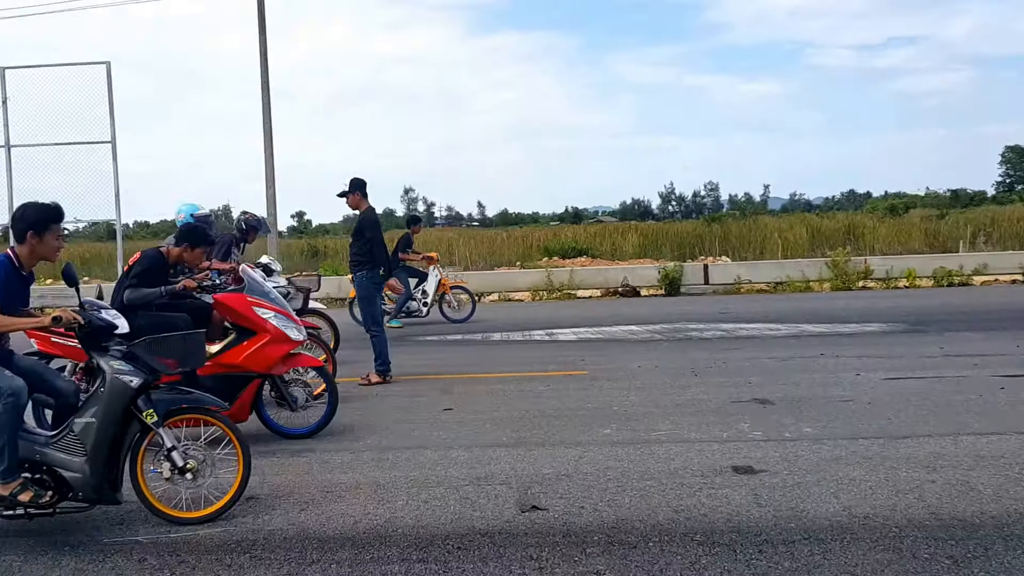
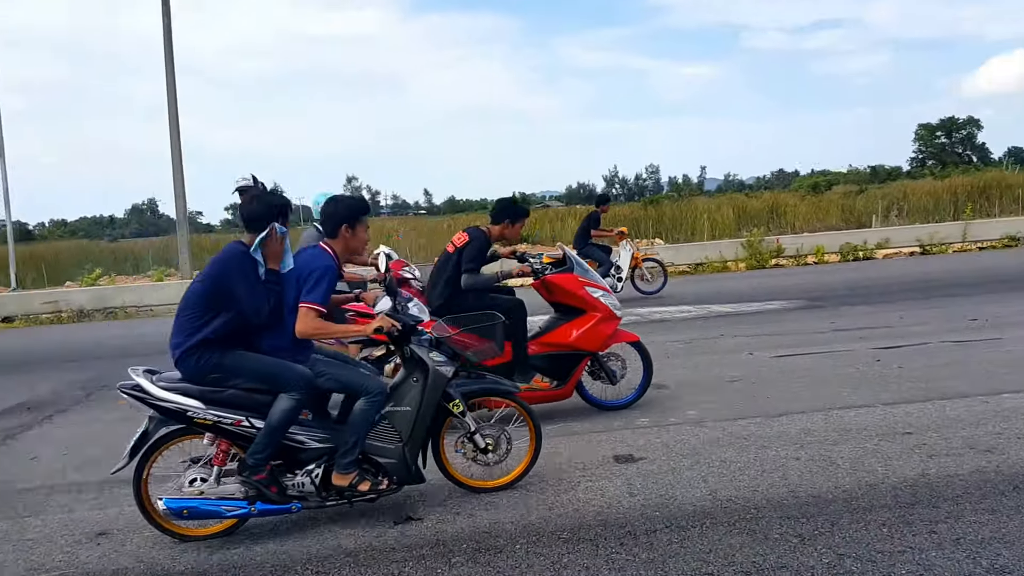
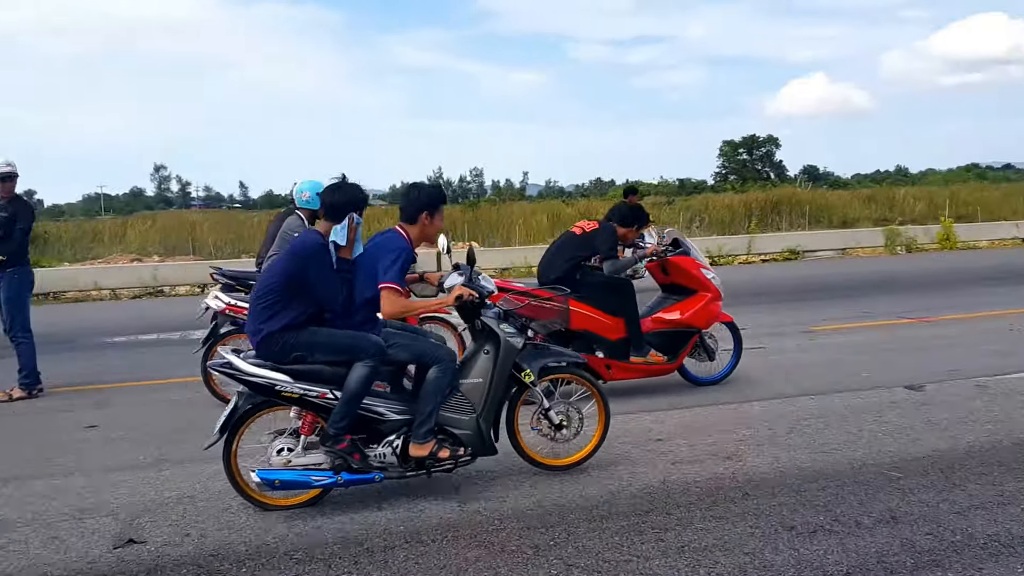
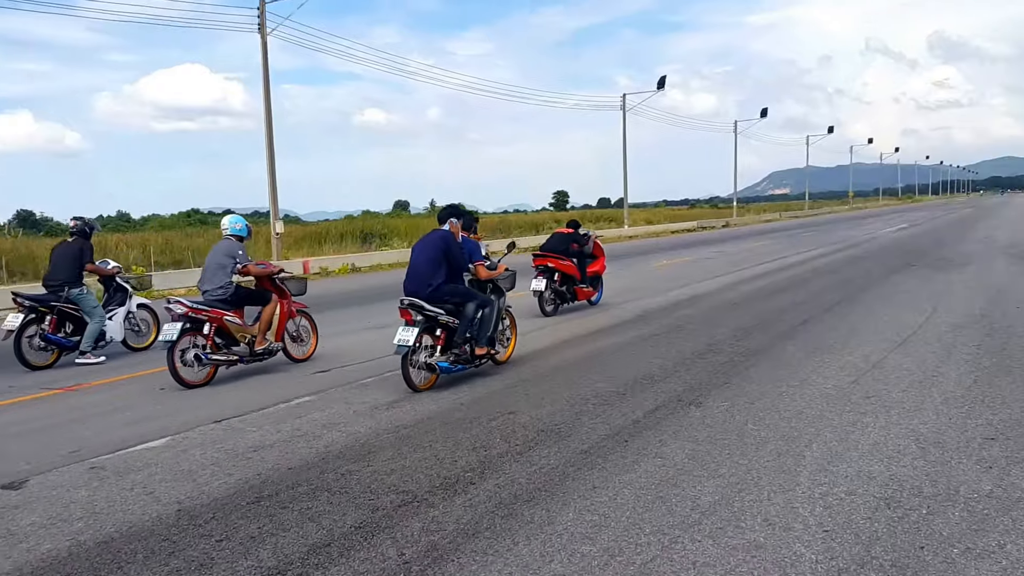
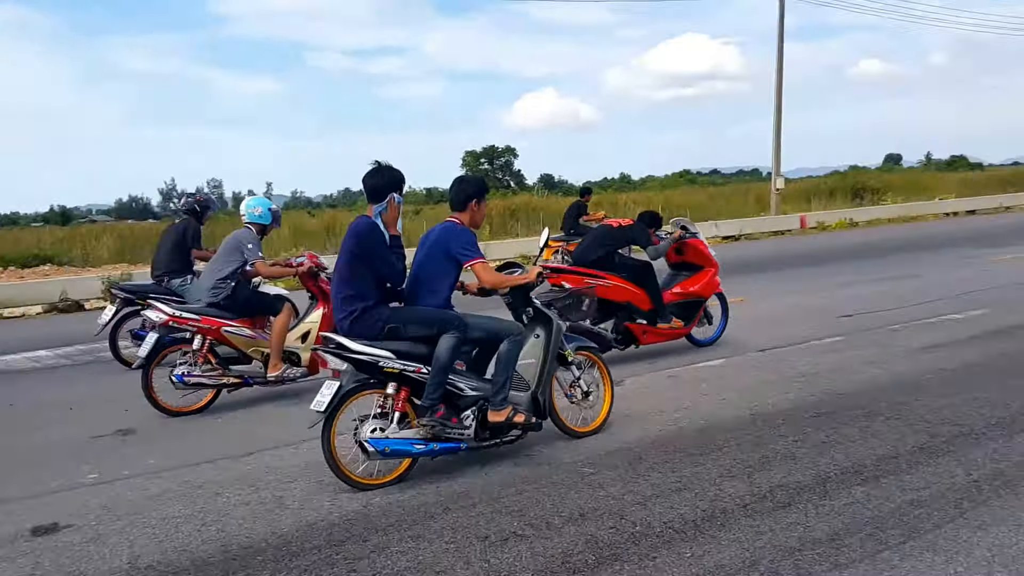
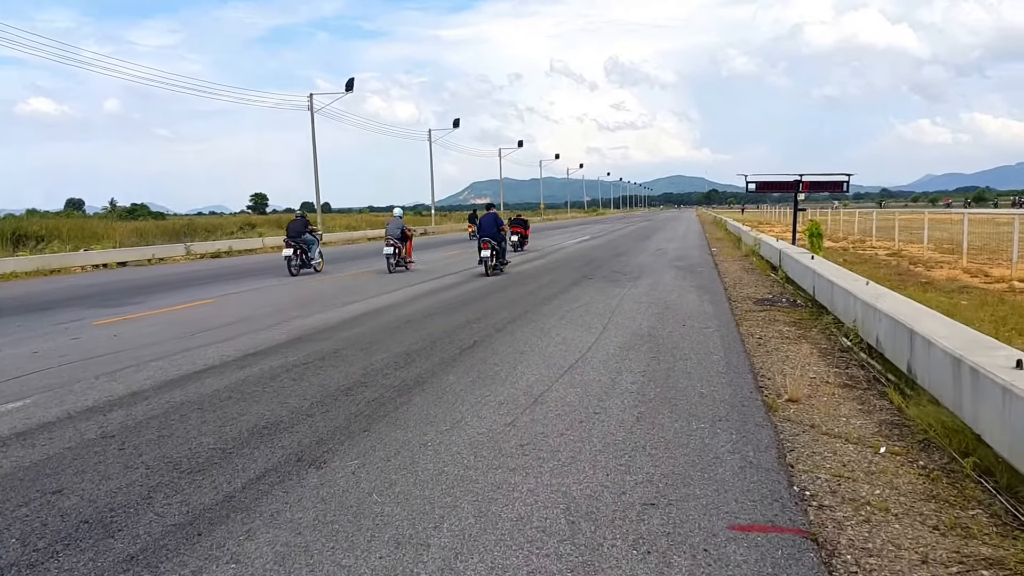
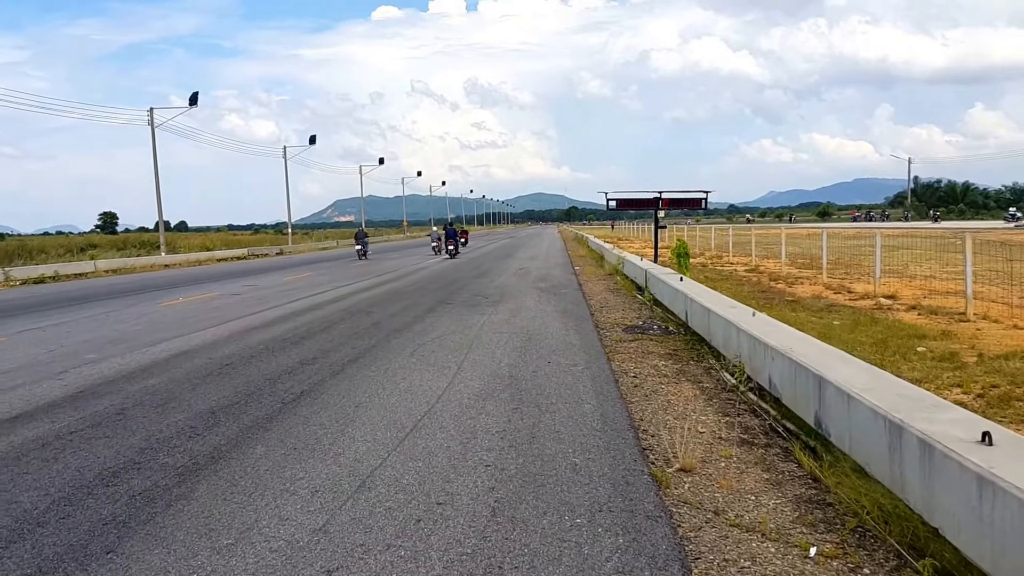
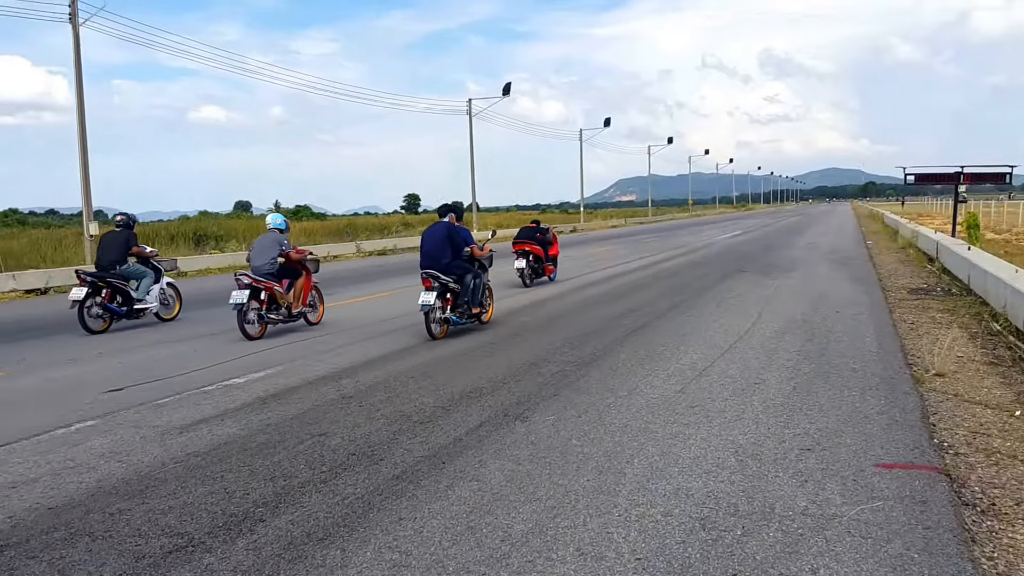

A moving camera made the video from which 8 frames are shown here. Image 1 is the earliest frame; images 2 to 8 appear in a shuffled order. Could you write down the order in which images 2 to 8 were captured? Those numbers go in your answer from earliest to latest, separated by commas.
2, 3, 5, 4, 8, 6, 7
